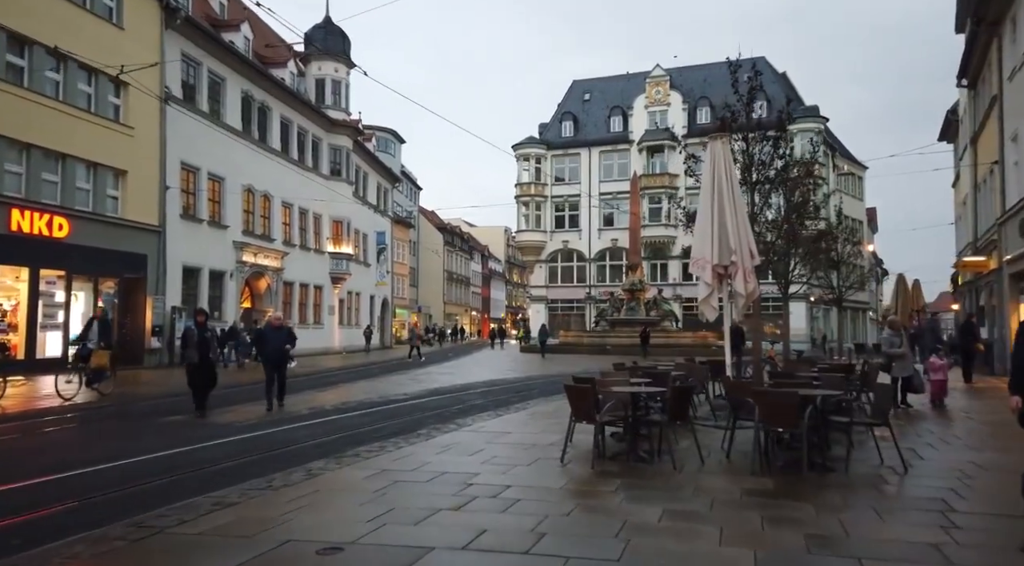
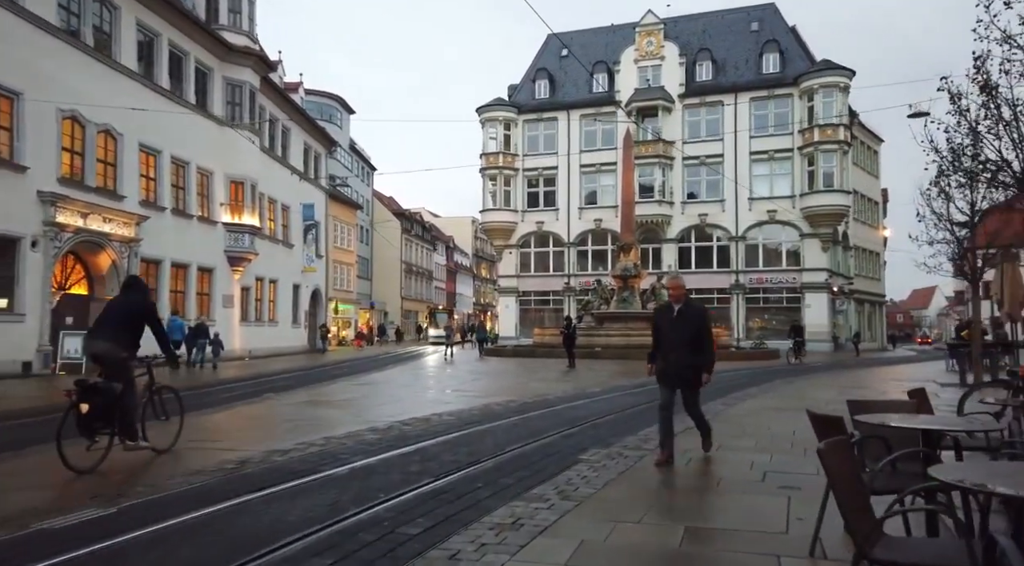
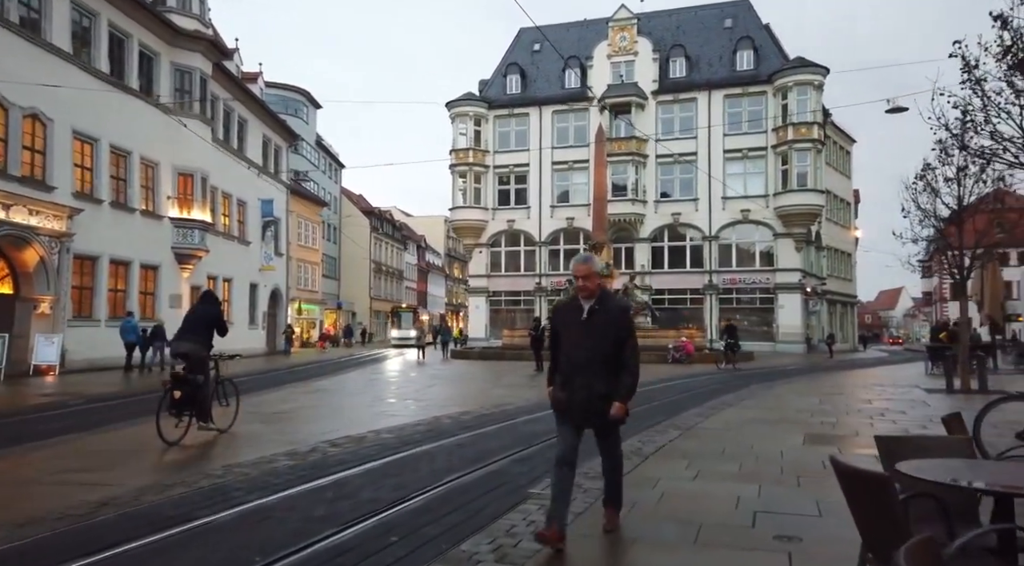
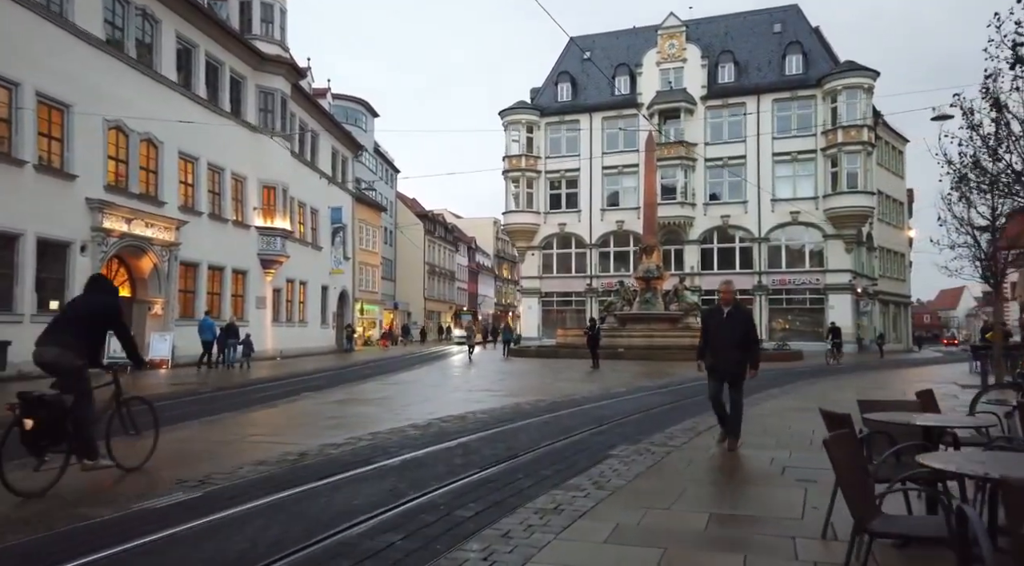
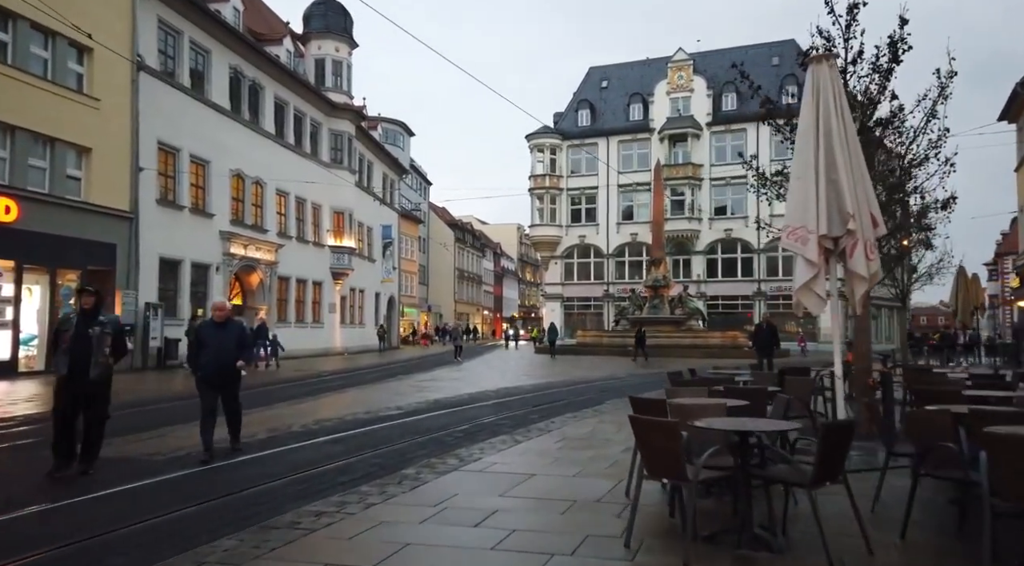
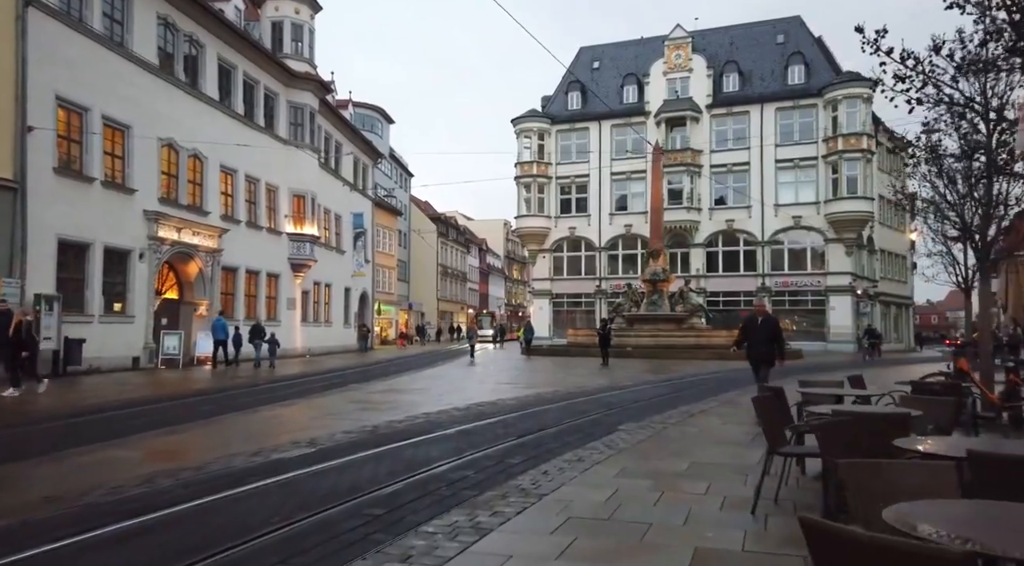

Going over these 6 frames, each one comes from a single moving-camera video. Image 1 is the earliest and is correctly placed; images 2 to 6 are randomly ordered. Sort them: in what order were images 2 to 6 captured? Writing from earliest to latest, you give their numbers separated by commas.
5, 6, 4, 2, 3
